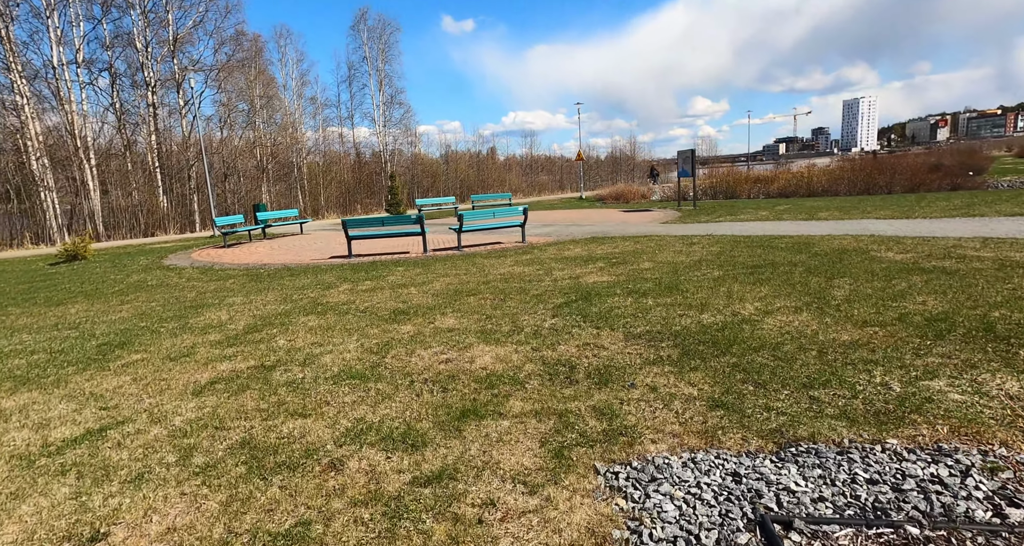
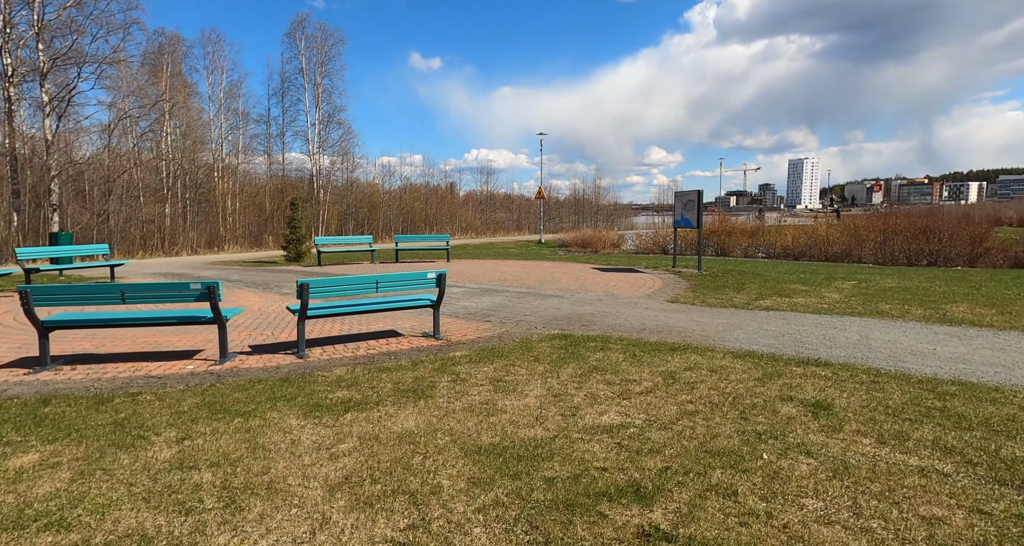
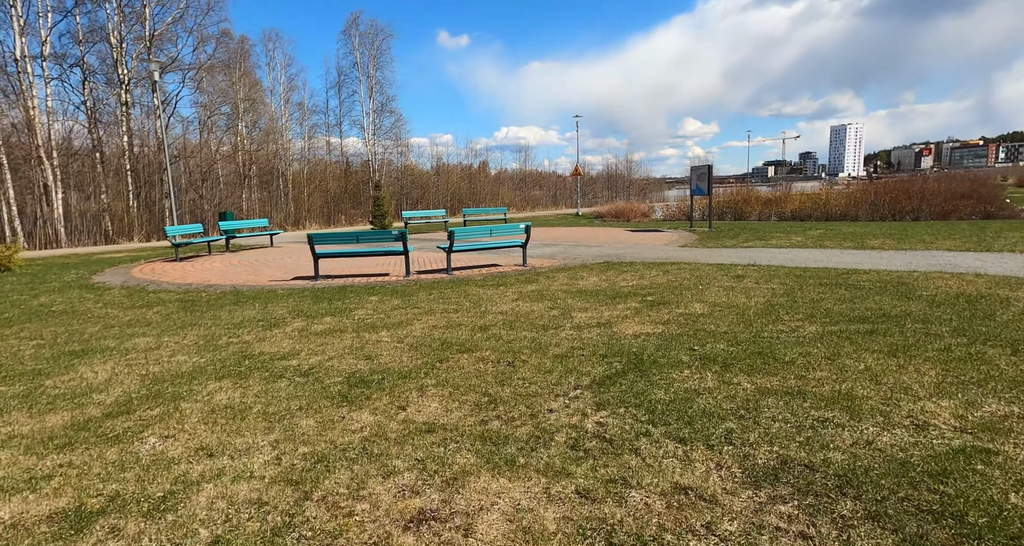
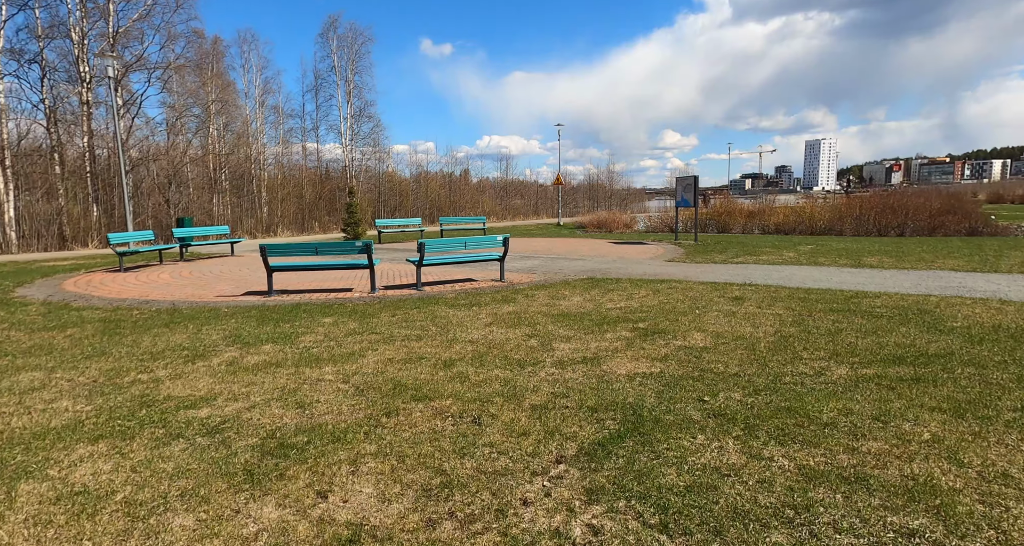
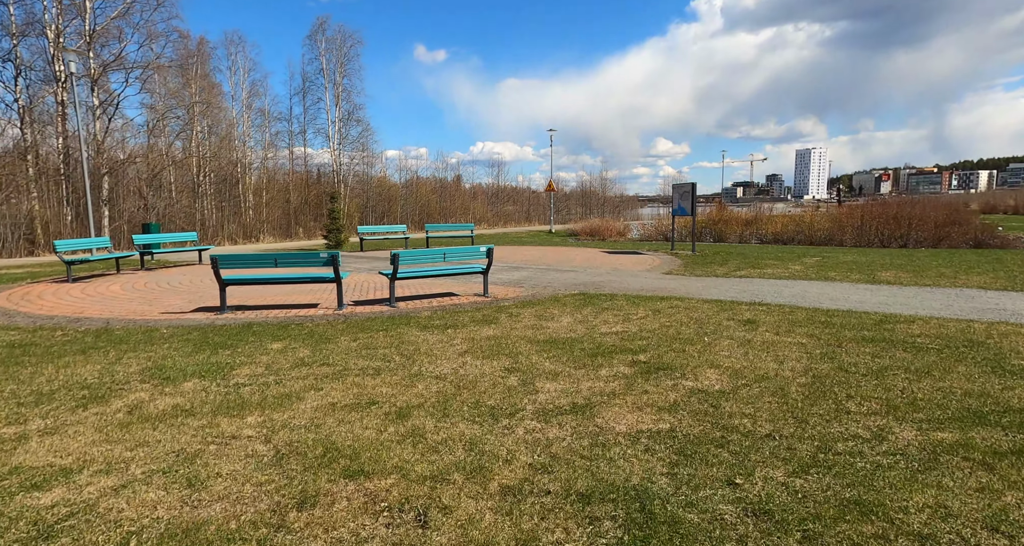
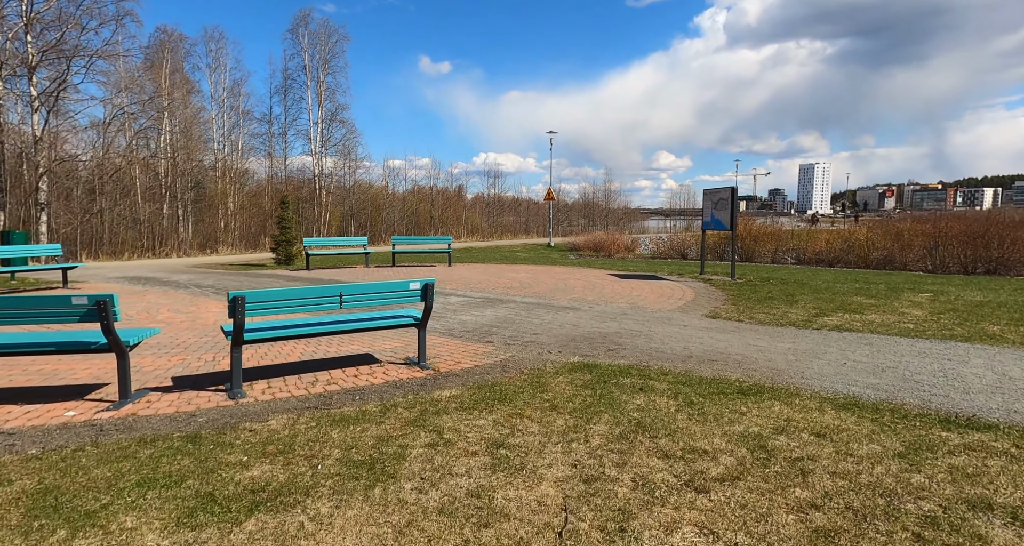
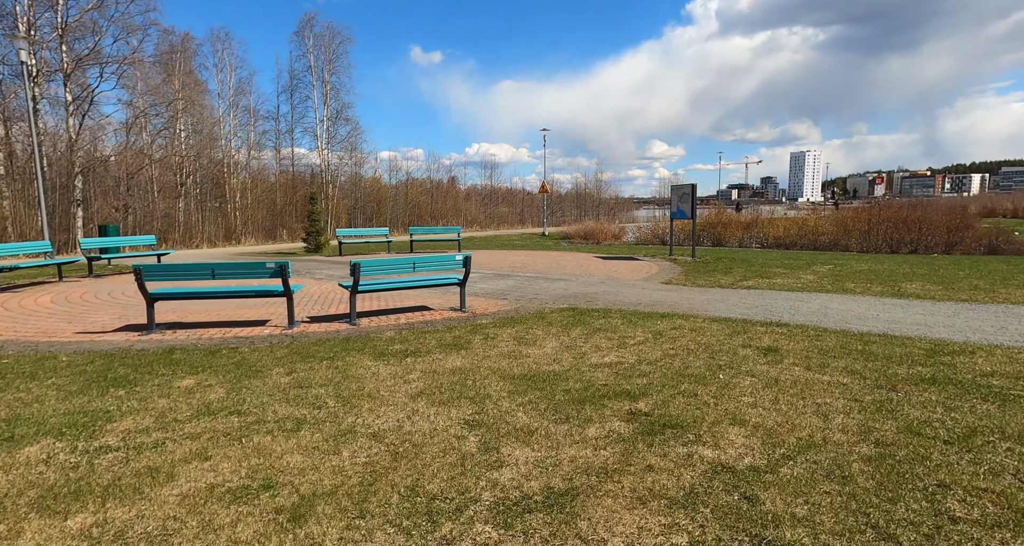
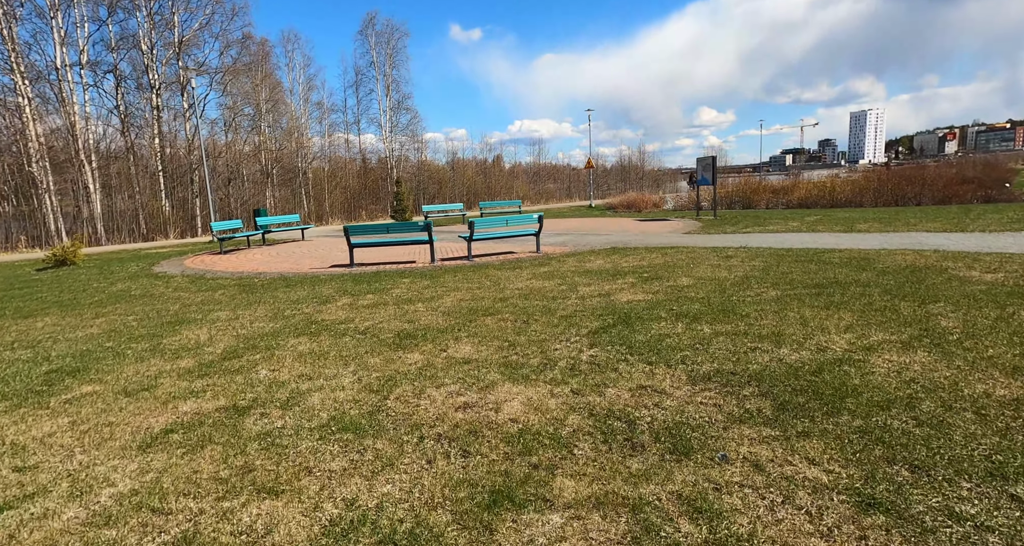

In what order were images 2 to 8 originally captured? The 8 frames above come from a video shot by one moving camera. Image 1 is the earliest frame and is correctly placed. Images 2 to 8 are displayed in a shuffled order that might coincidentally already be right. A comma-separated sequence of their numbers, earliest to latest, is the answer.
8, 3, 4, 5, 7, 2, 6
